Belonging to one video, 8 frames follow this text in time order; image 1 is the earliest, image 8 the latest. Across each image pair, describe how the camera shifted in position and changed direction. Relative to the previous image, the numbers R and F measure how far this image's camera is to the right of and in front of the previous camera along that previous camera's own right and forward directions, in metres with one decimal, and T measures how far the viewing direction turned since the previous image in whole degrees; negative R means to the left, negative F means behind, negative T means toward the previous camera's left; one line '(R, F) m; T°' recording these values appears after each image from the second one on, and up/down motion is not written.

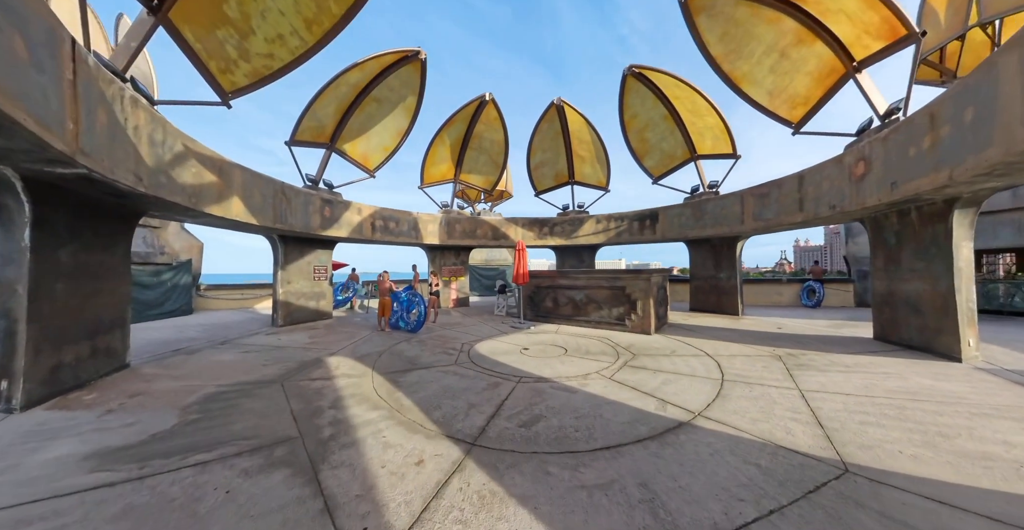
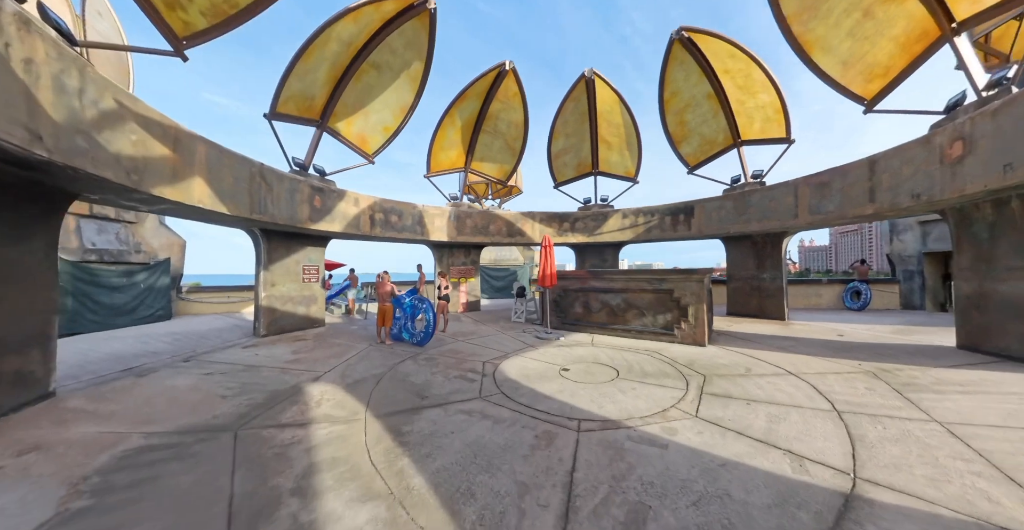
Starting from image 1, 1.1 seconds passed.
(-0.6, +1.6) m; 0°
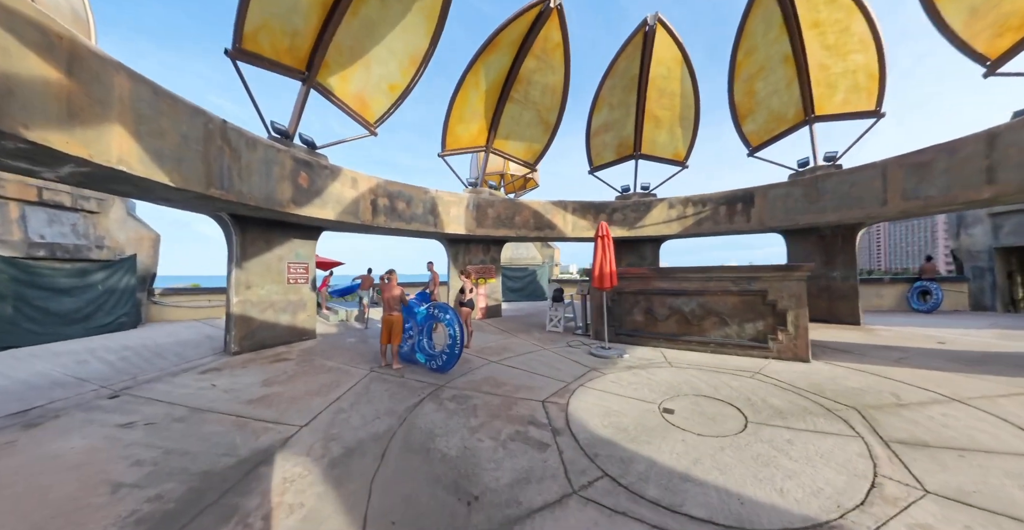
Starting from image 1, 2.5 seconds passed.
(-0.9, +1.9) m; 0°
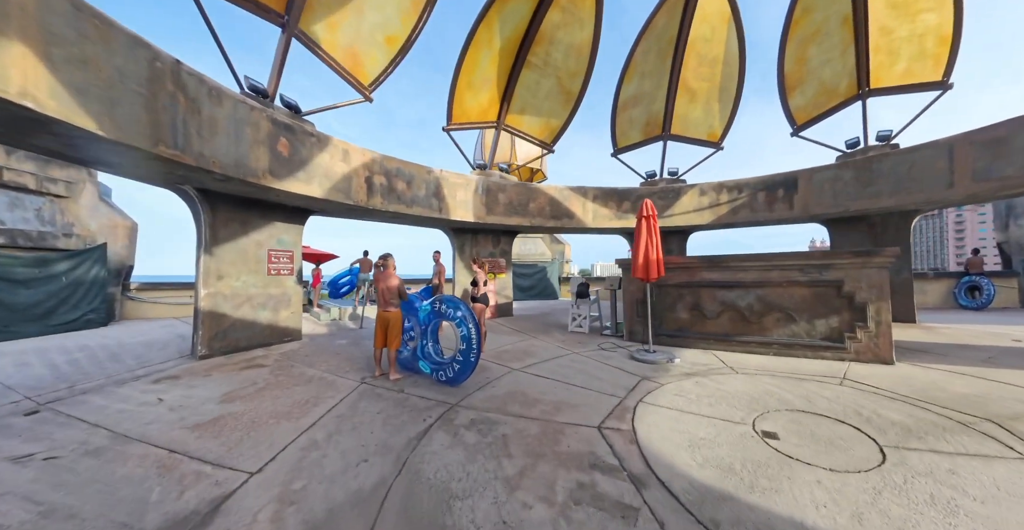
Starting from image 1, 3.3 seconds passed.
(-0.4, +1.1) m; 0°
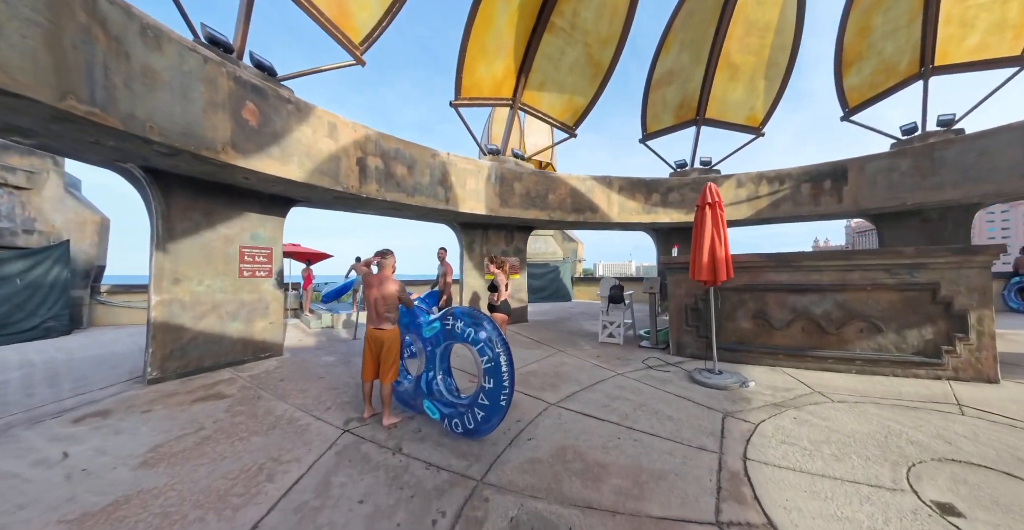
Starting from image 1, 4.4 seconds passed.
(-0.4, +1.1) m; 0°
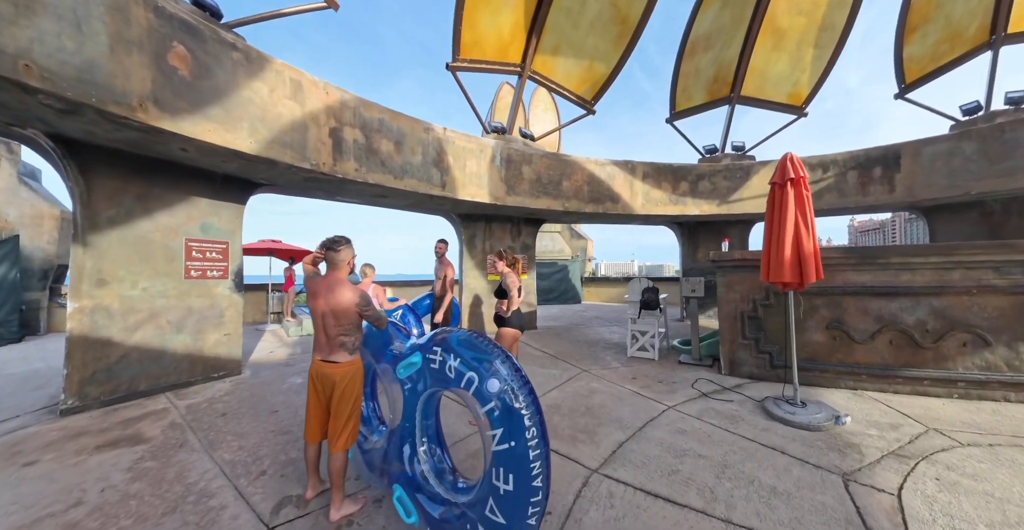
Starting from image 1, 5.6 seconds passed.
(-0.1, +1.0) m; 0°
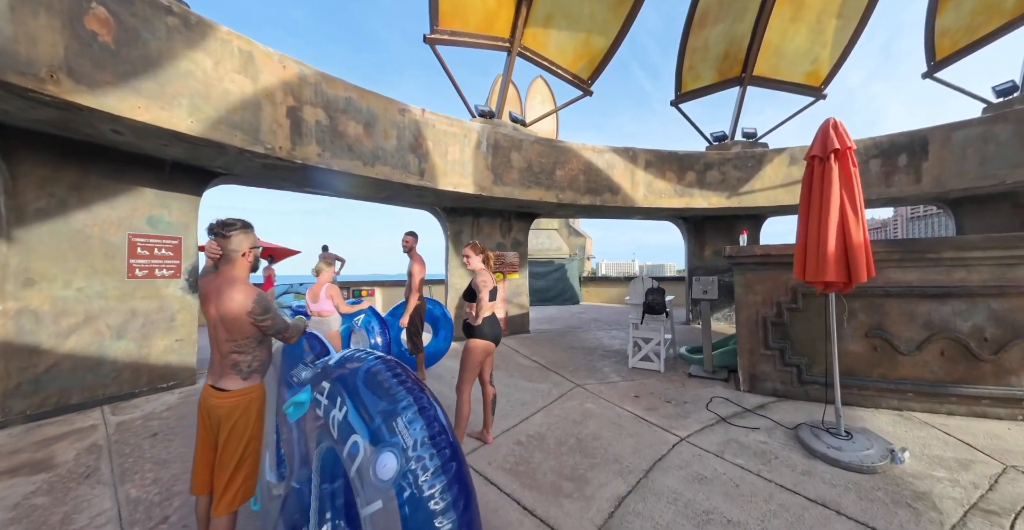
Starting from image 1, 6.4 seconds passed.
(+0.2, +0.6) m; 0°
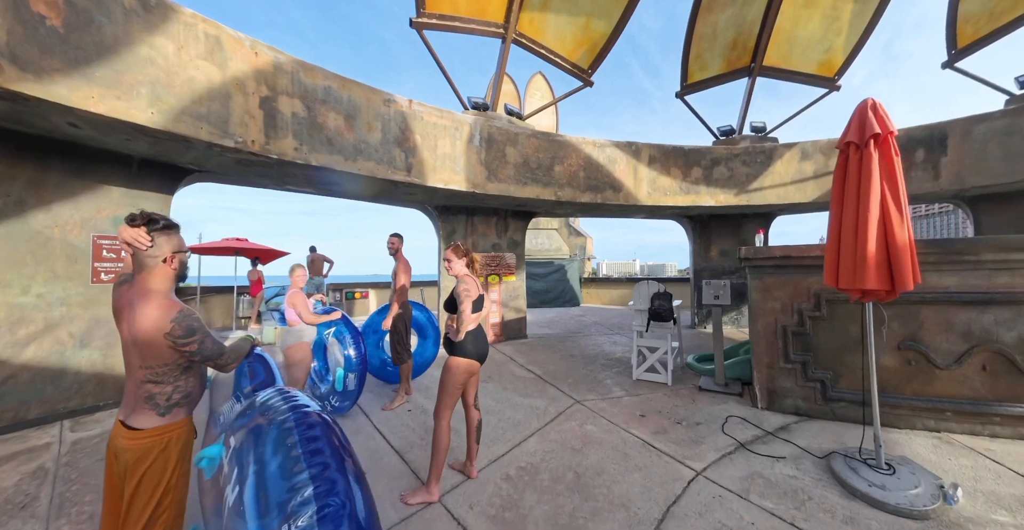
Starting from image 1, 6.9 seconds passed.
(+0.1, +0.3) m; 0°
